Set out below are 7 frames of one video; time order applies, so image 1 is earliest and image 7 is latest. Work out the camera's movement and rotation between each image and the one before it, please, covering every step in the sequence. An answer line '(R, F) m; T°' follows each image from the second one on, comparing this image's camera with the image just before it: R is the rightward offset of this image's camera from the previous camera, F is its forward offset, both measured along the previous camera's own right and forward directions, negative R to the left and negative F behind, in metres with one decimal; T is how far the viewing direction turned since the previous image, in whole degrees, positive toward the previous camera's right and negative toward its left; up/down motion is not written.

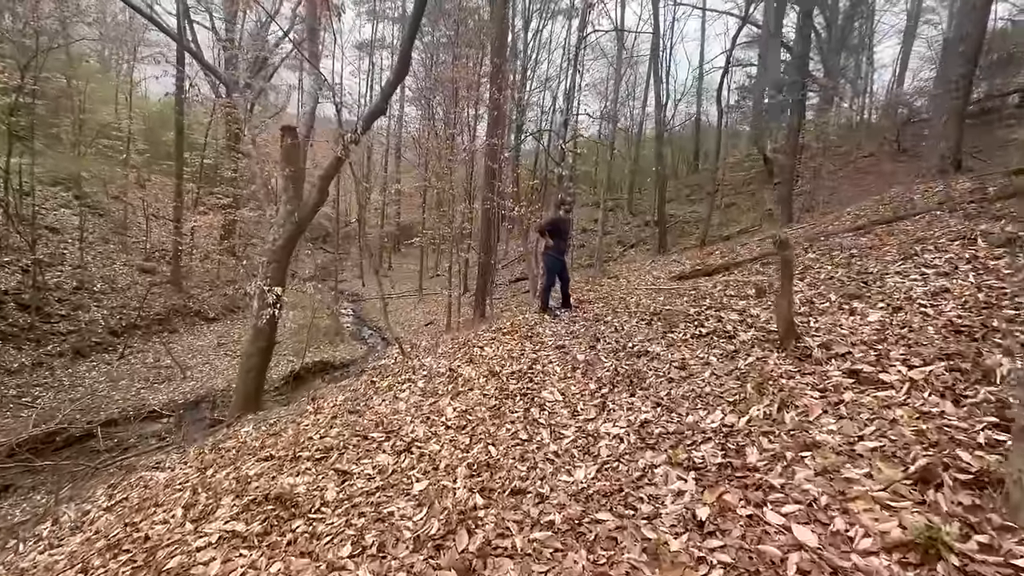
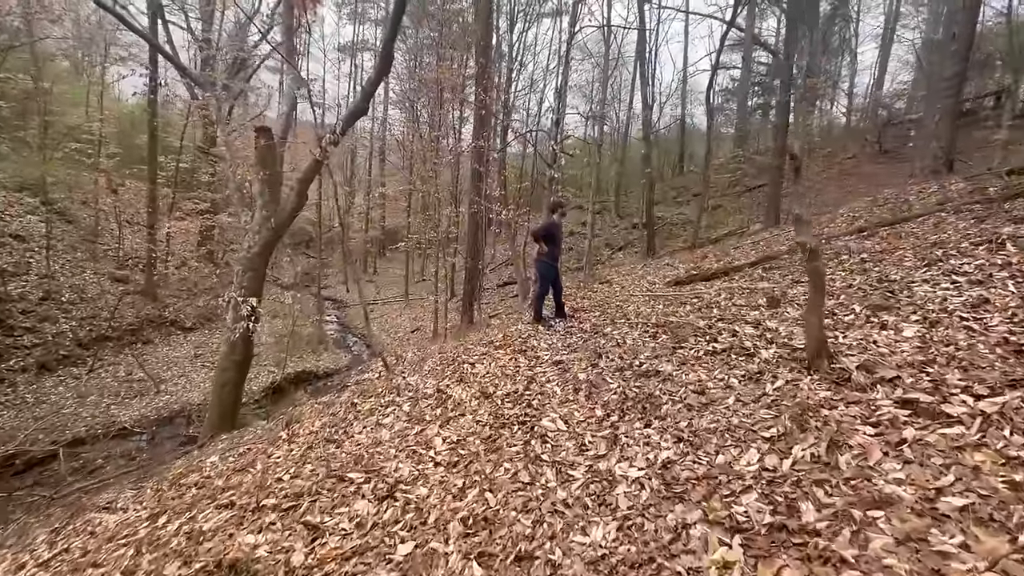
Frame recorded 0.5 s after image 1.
(-0.1, +0.5) m; +2°
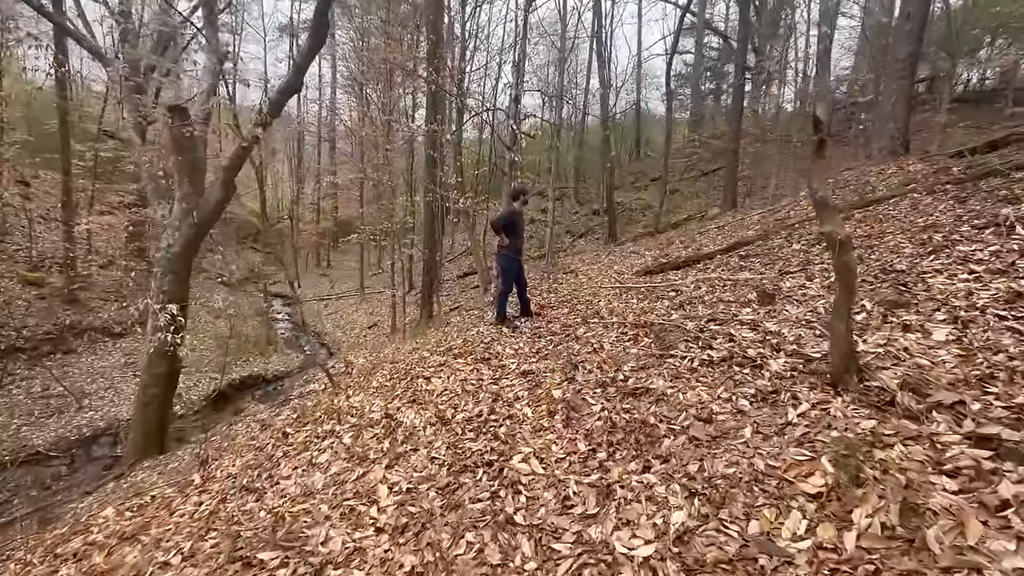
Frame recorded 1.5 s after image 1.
(0.0, +0.8) m; +5°
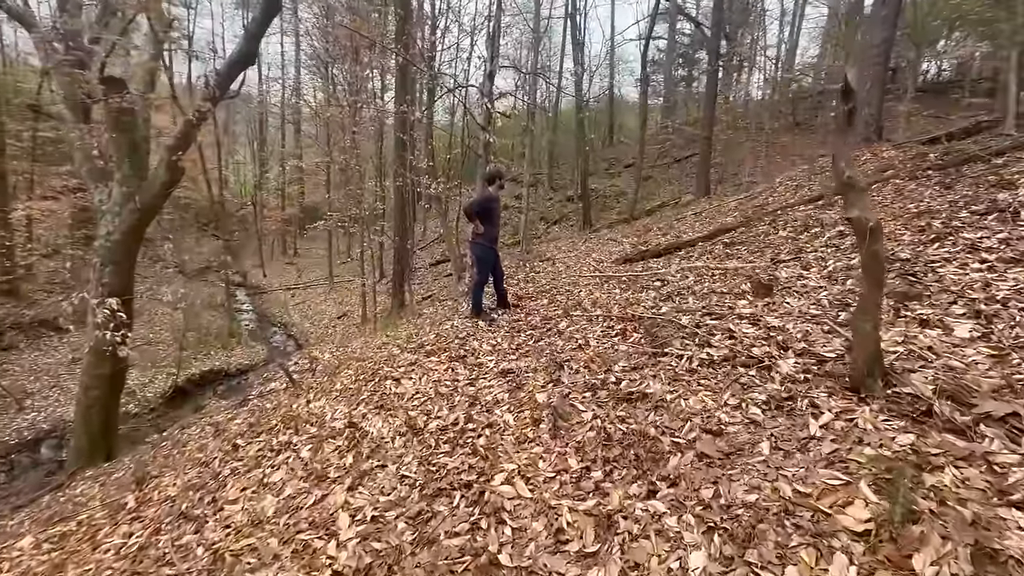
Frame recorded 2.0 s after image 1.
(0.0, +0.4) m; +3°
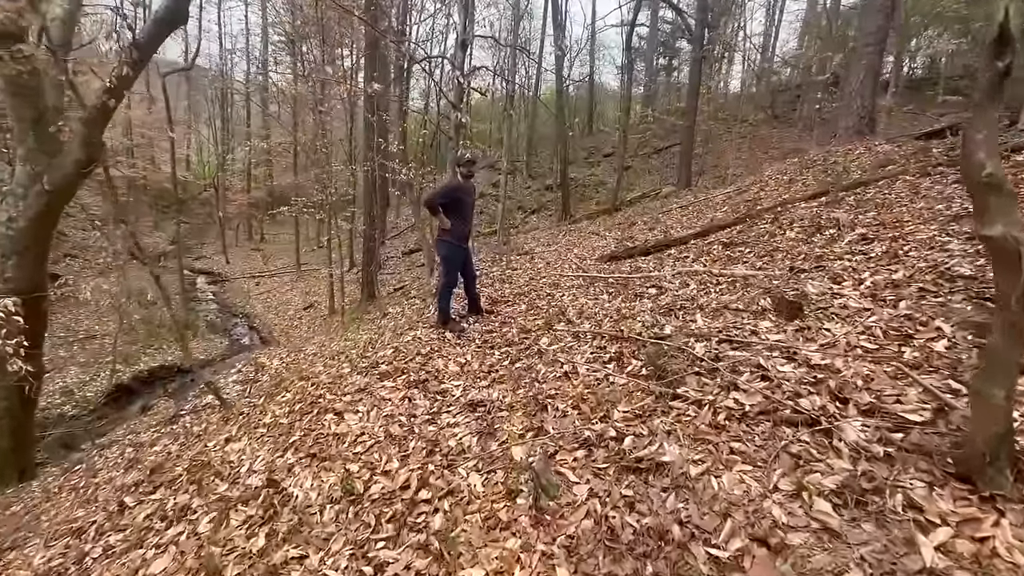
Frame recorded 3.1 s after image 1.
(0.0, +0.9) m; +3°
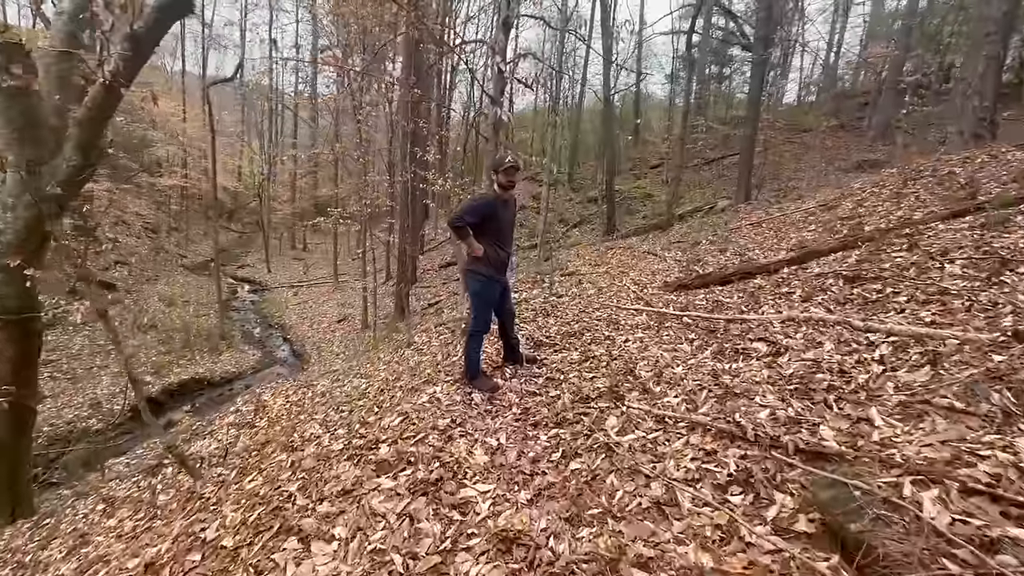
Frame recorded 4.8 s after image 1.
(-0.1, +1.4) m; -5°
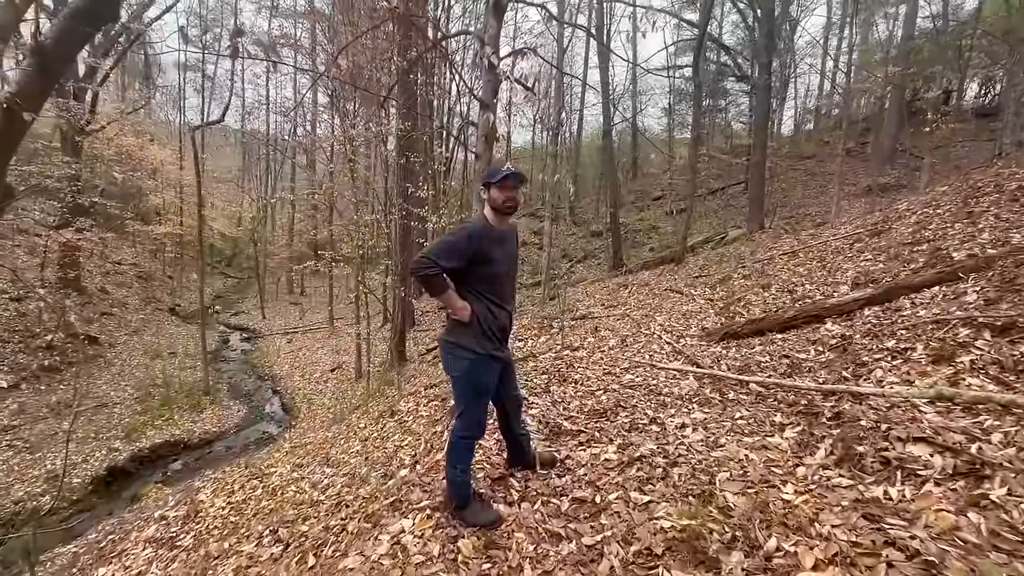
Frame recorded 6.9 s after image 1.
(0.0, +1.4) m; 0°
